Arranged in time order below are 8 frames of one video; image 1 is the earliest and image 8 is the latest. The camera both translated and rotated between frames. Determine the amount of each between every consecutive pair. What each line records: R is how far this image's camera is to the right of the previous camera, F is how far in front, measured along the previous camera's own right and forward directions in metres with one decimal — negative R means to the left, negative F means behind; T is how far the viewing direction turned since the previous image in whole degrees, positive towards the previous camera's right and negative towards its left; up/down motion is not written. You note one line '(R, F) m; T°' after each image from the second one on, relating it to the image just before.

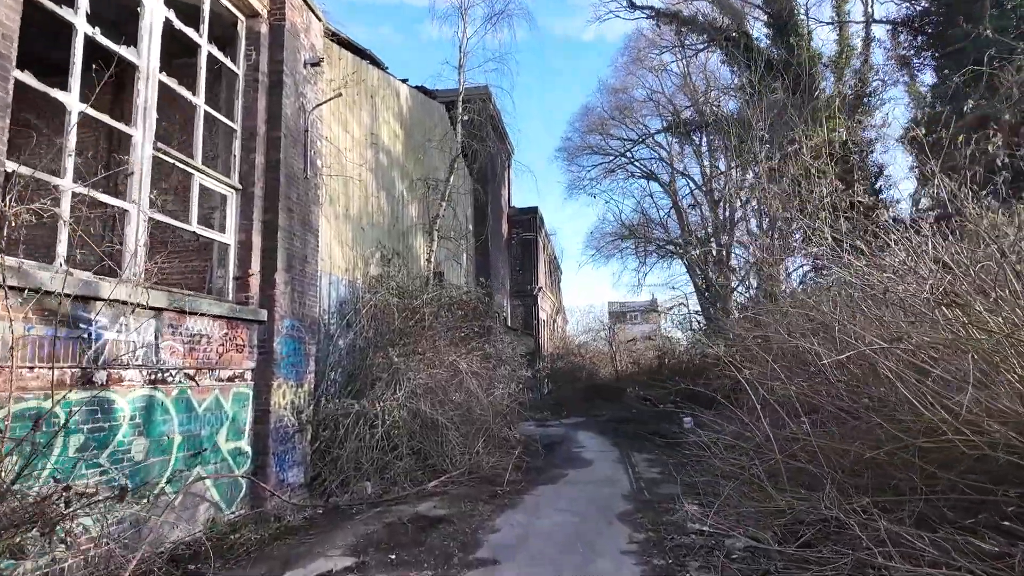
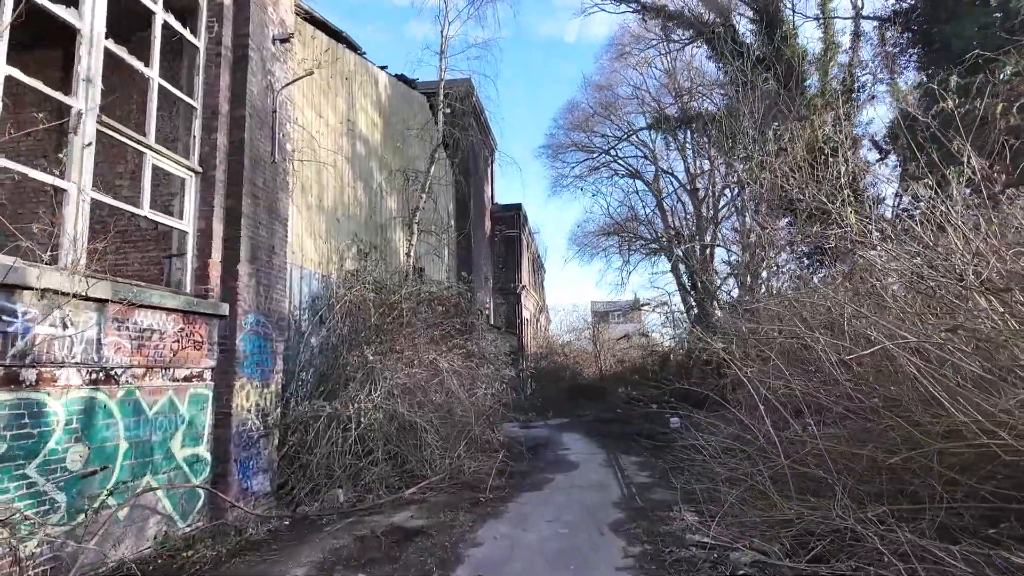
(0.0, +0.5) m; +2°
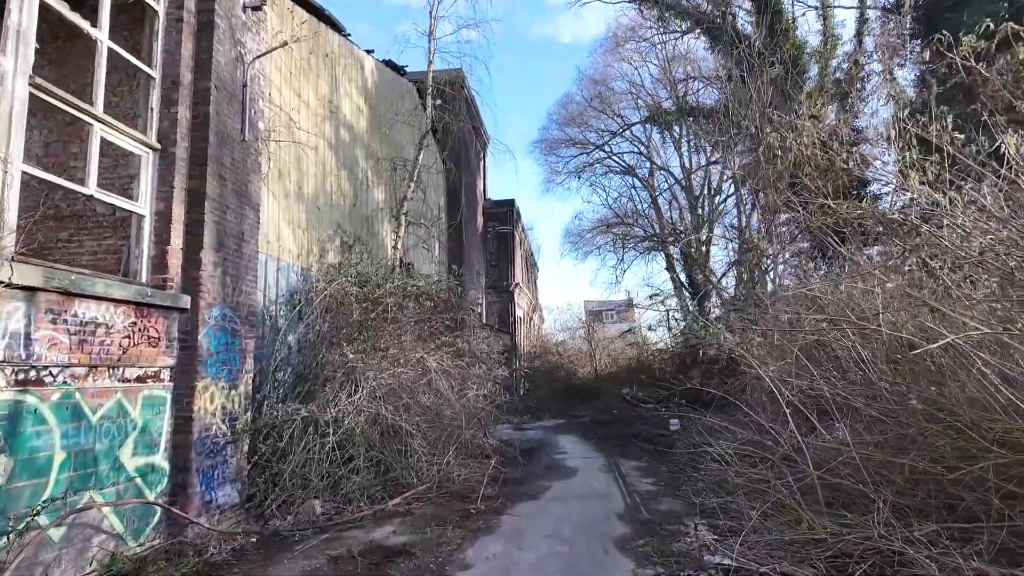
(0.0, +0.6) m; +1°
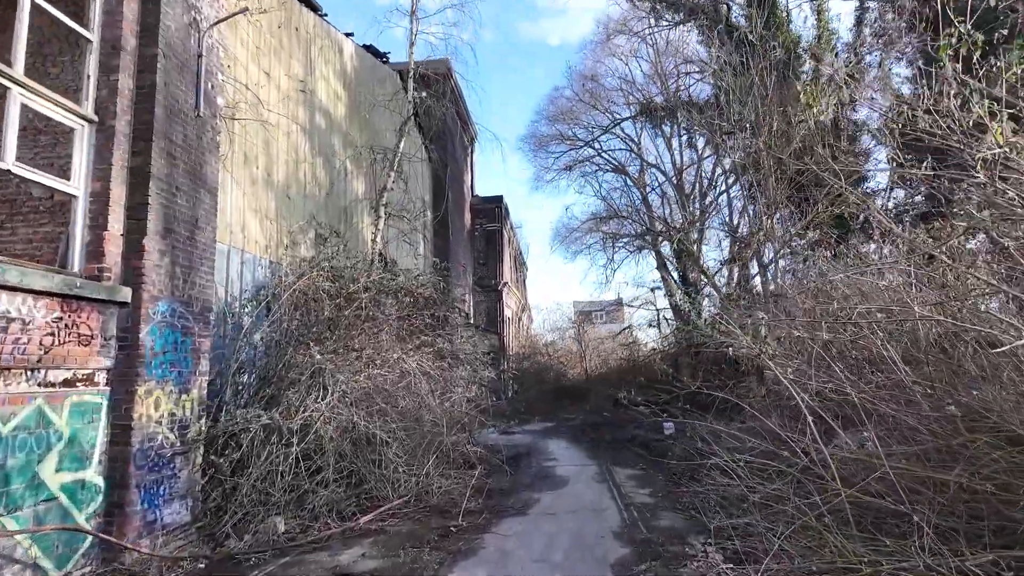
(0.0, +0.6) m; +1°
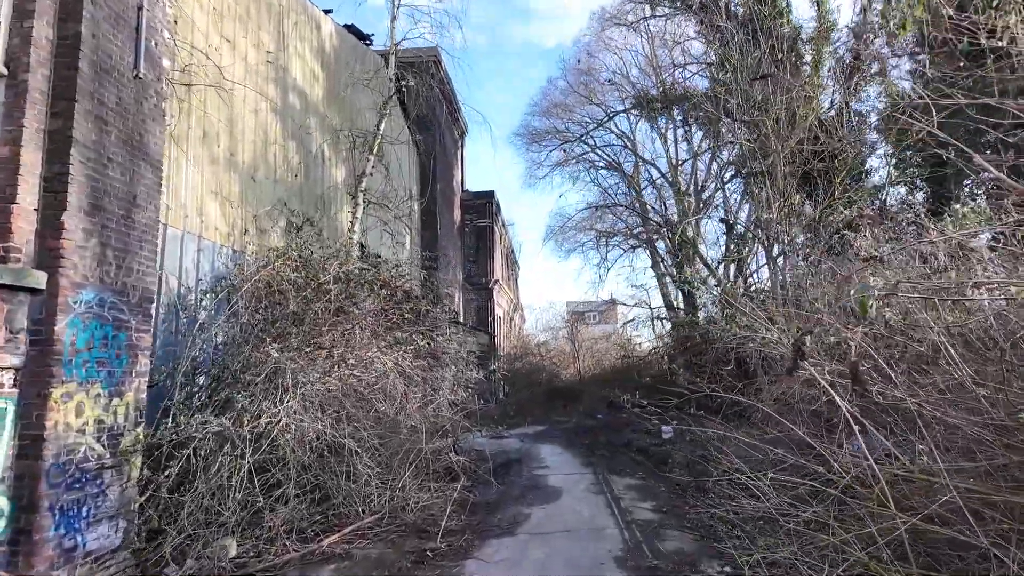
(+0.1, +0.8) m; +1°
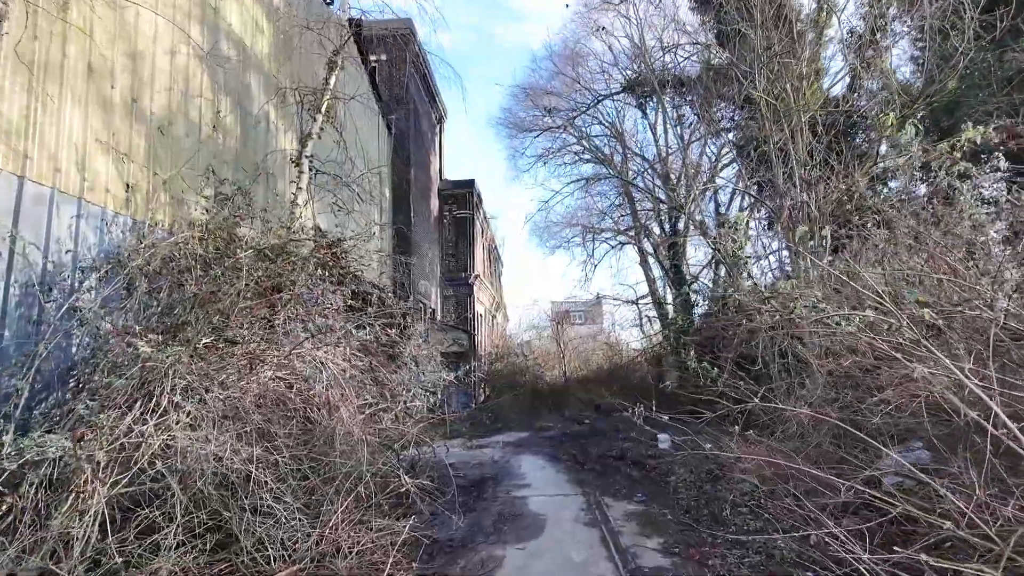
(+0.1, +1.5) m; +1°
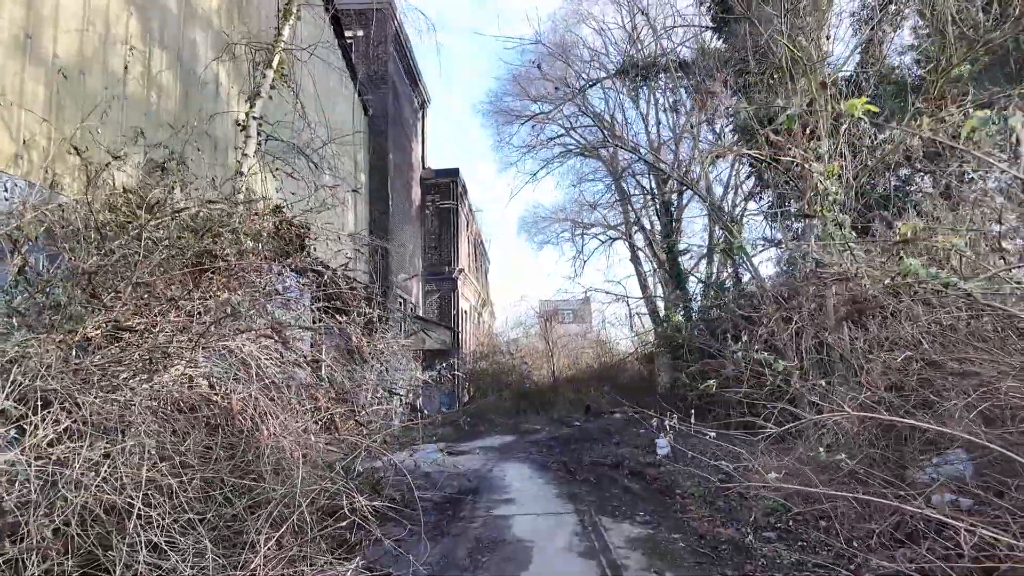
(+0.1, +1.1) m; +1°
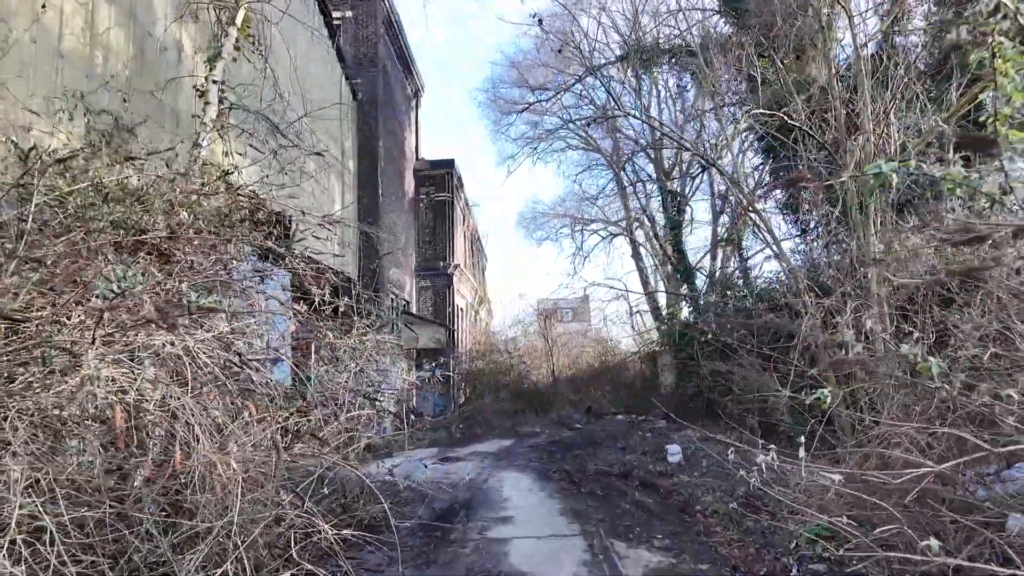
(0.0, +0.8) m; 0°
